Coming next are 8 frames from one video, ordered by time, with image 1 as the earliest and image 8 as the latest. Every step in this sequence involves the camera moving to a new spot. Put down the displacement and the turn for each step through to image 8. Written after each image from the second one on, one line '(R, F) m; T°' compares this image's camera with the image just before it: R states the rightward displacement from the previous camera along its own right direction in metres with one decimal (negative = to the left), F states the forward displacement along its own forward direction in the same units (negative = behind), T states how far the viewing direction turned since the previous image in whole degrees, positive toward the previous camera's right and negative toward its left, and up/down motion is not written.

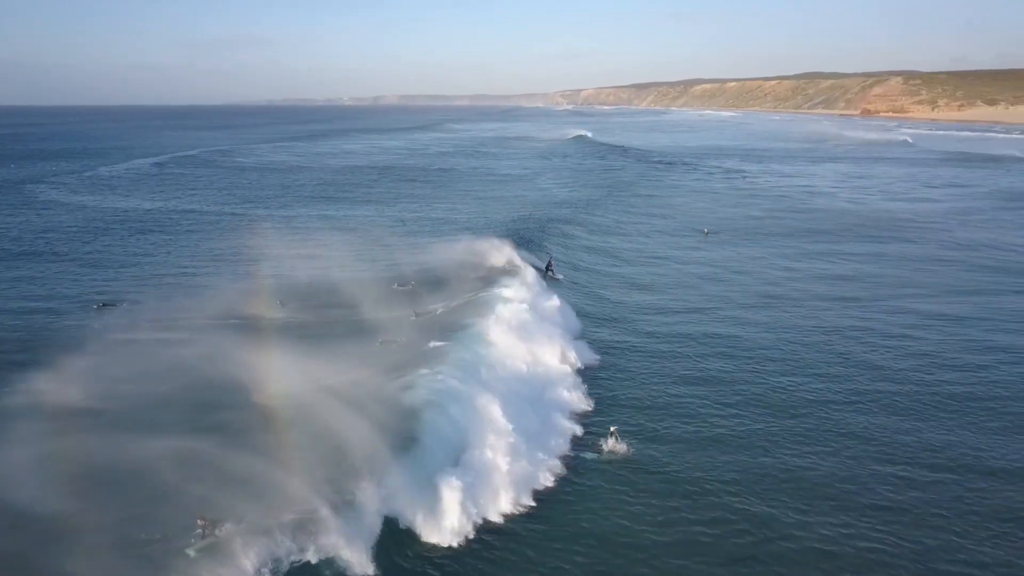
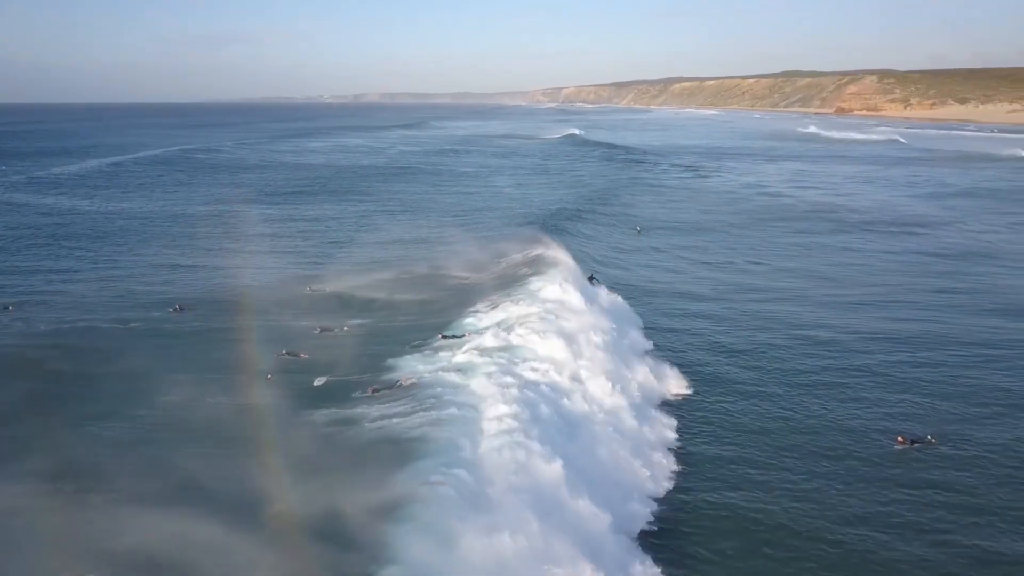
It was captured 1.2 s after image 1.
(+1.1, +0.1) m; +1°
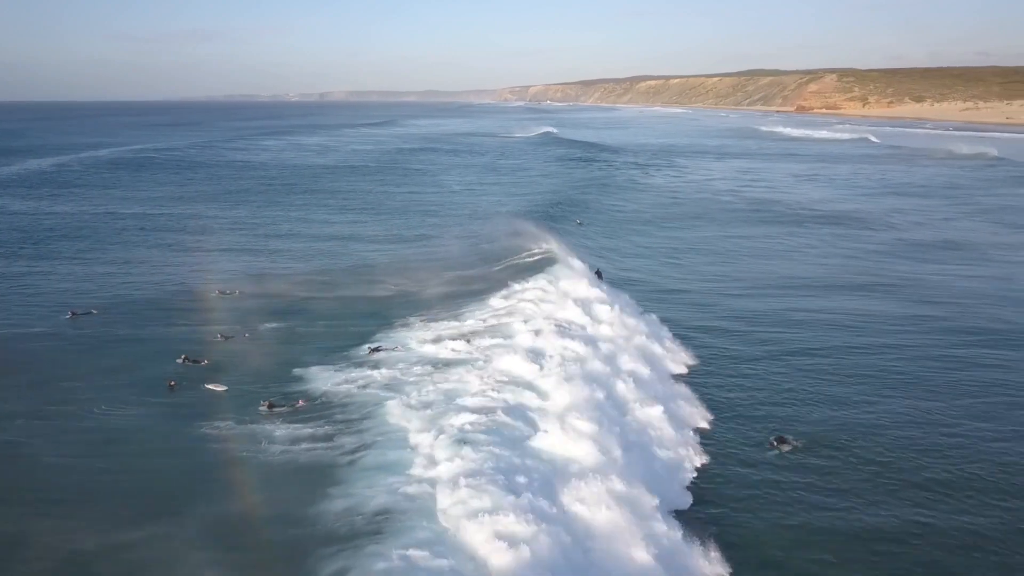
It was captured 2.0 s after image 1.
(+0.7, +0.1) m; +2°
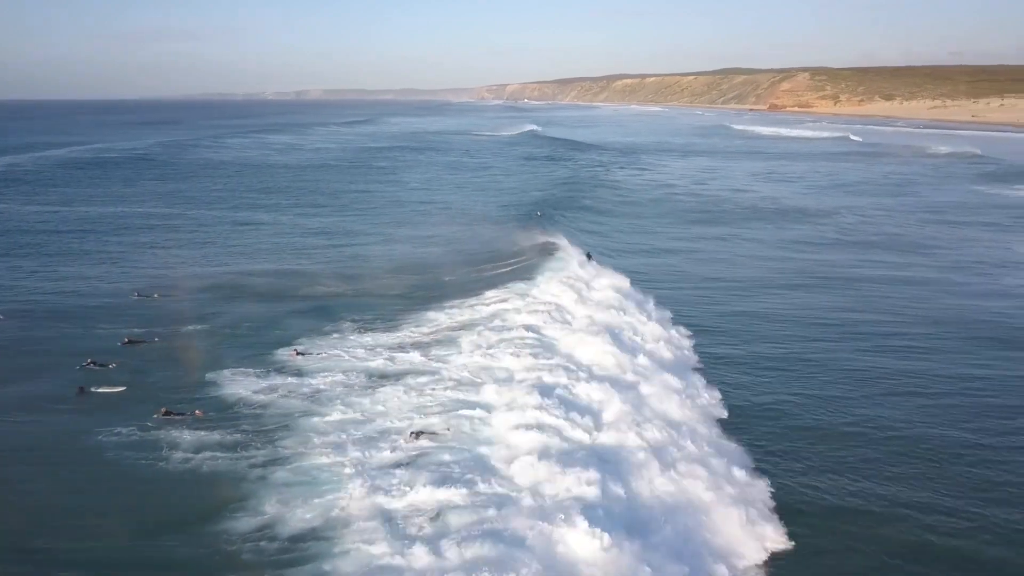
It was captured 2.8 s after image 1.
(+0.7, +0.1) m; +1°
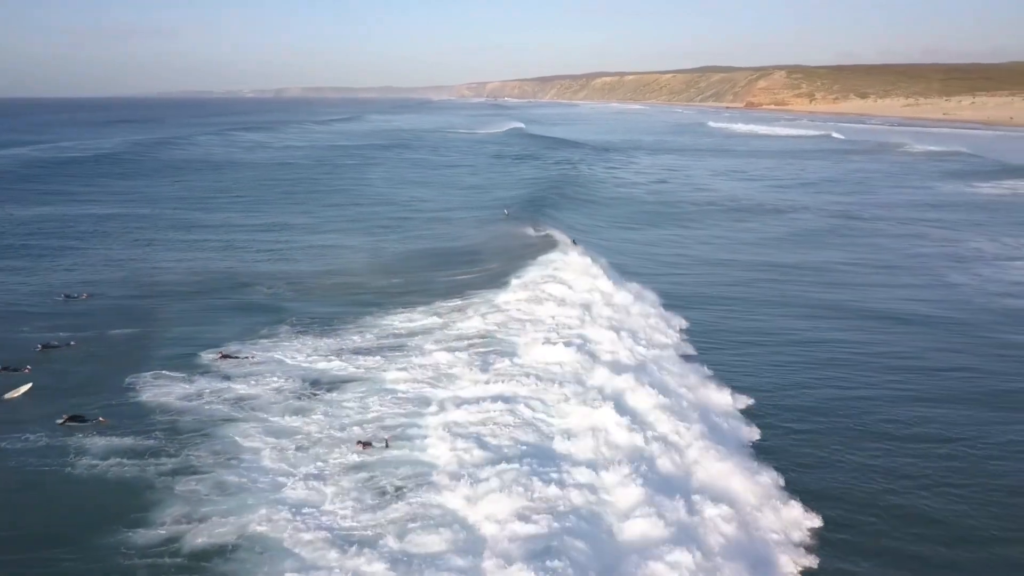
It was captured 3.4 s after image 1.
(+0.6, +0.1) m; +1°
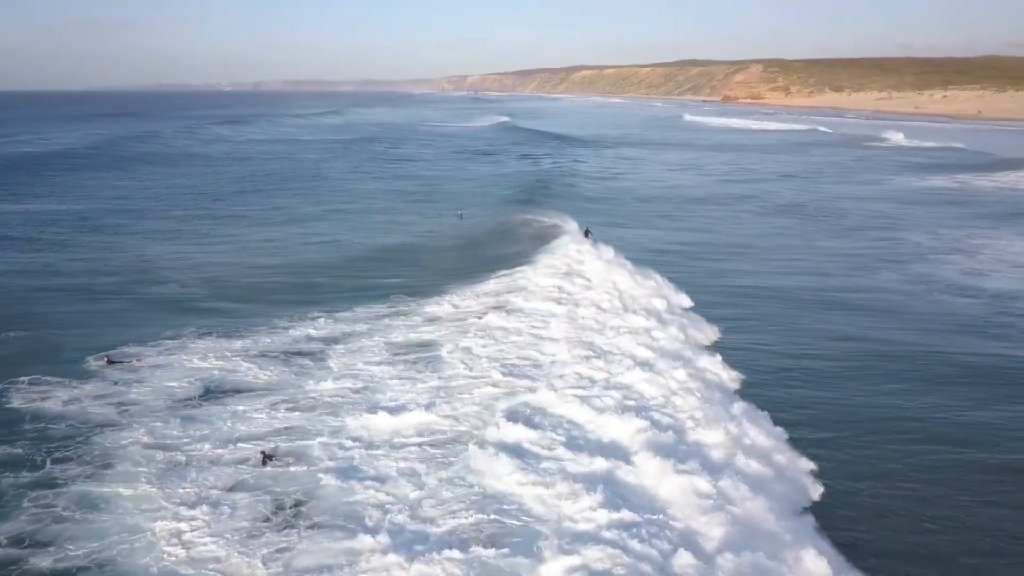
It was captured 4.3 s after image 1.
(+0.9, +0.3) m; +1°
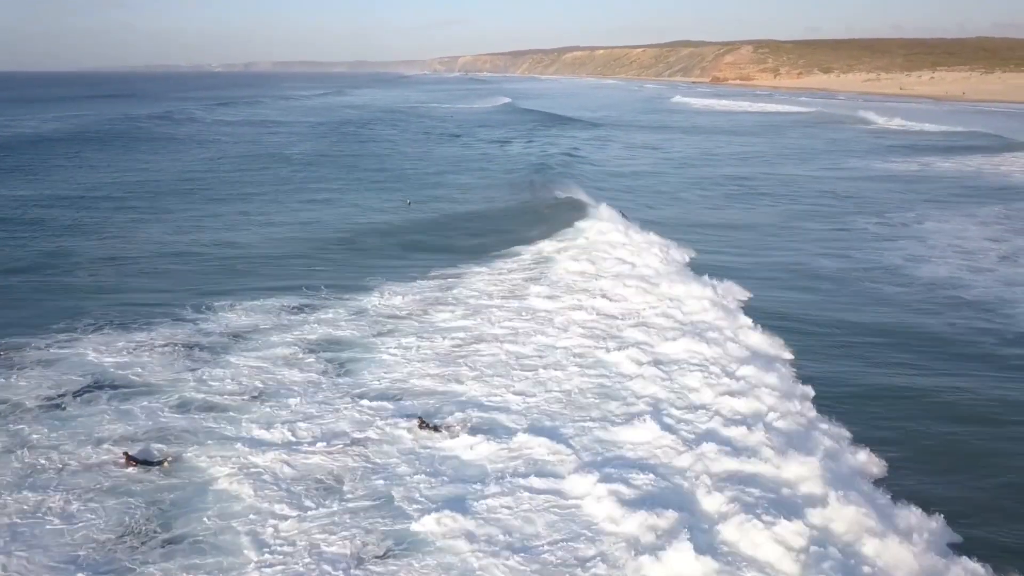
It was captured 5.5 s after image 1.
(+1.0, +0.4) m; 0°
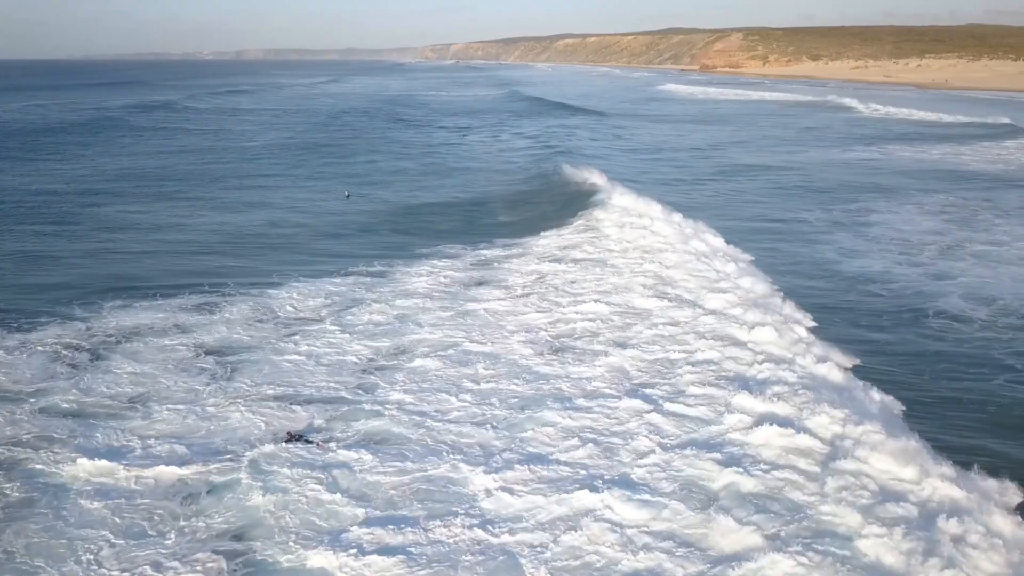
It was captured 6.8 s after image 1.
(+1.1, +0.4) m; 0°
